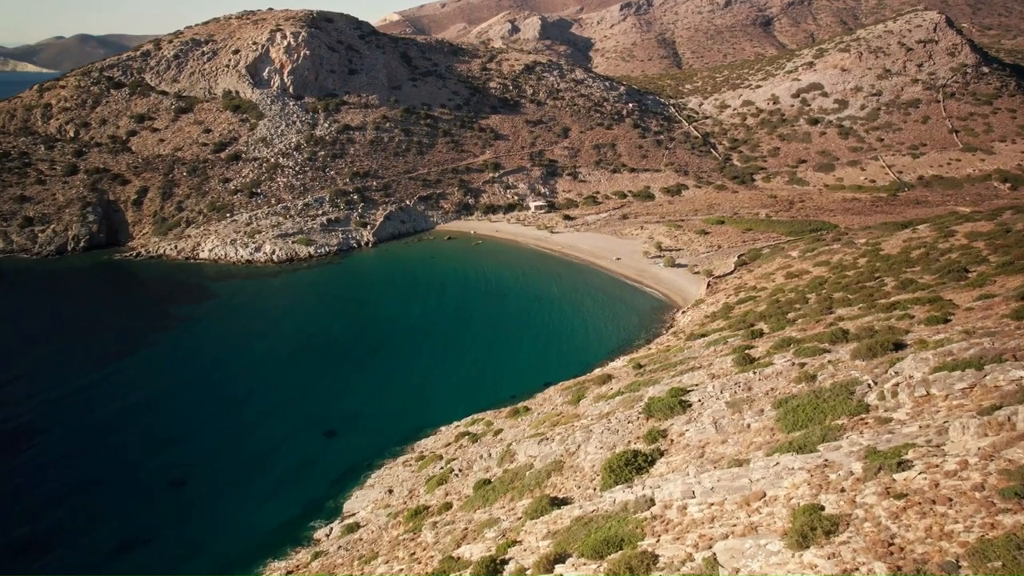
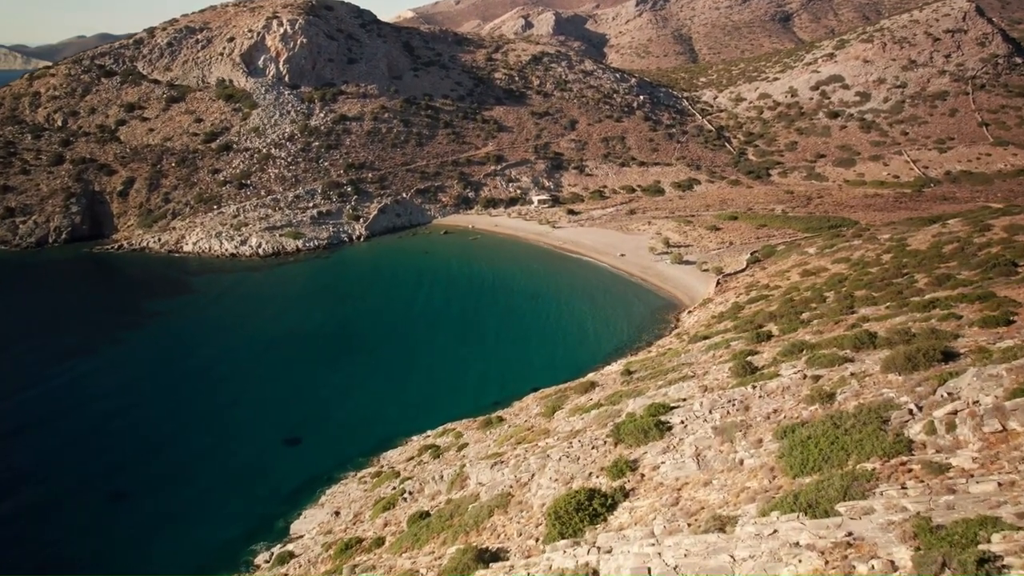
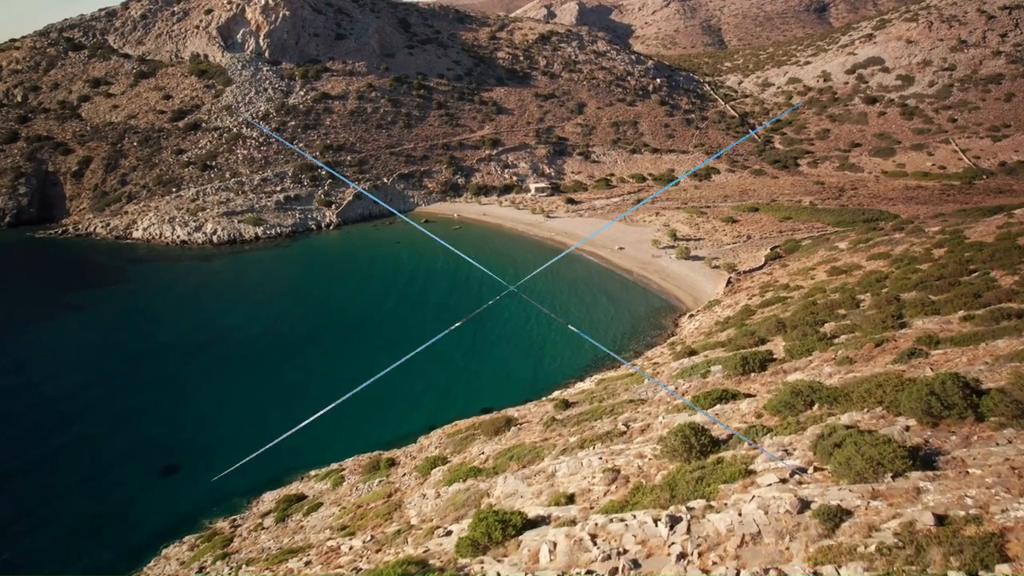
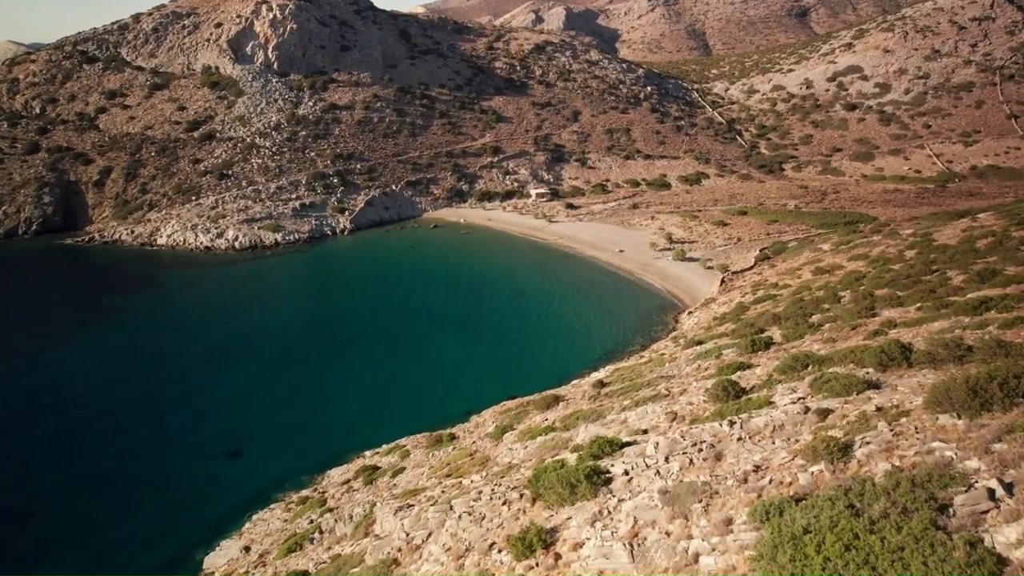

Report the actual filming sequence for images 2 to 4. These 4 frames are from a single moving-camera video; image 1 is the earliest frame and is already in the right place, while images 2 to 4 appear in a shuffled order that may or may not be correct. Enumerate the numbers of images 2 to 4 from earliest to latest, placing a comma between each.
2, 4, 3
